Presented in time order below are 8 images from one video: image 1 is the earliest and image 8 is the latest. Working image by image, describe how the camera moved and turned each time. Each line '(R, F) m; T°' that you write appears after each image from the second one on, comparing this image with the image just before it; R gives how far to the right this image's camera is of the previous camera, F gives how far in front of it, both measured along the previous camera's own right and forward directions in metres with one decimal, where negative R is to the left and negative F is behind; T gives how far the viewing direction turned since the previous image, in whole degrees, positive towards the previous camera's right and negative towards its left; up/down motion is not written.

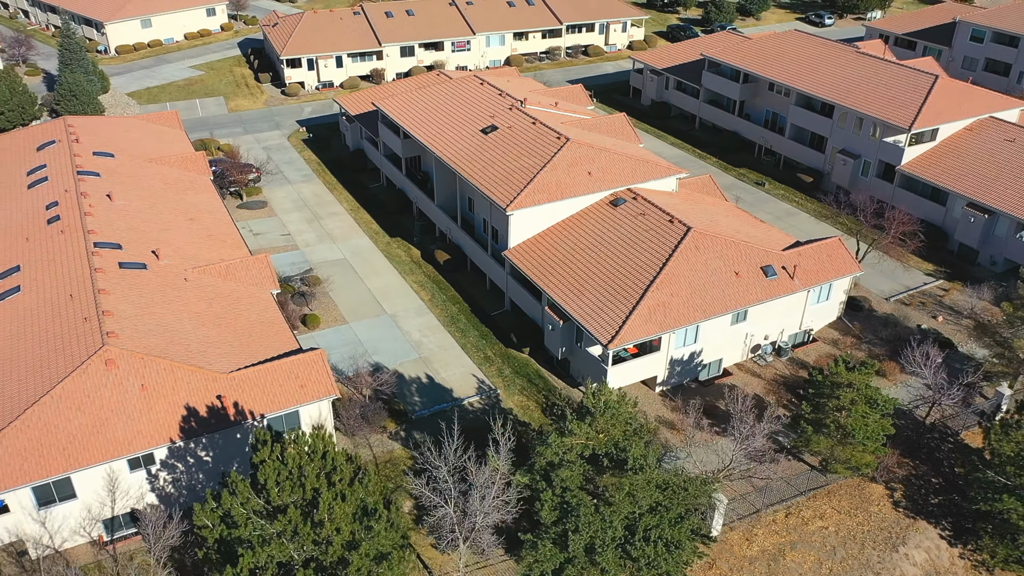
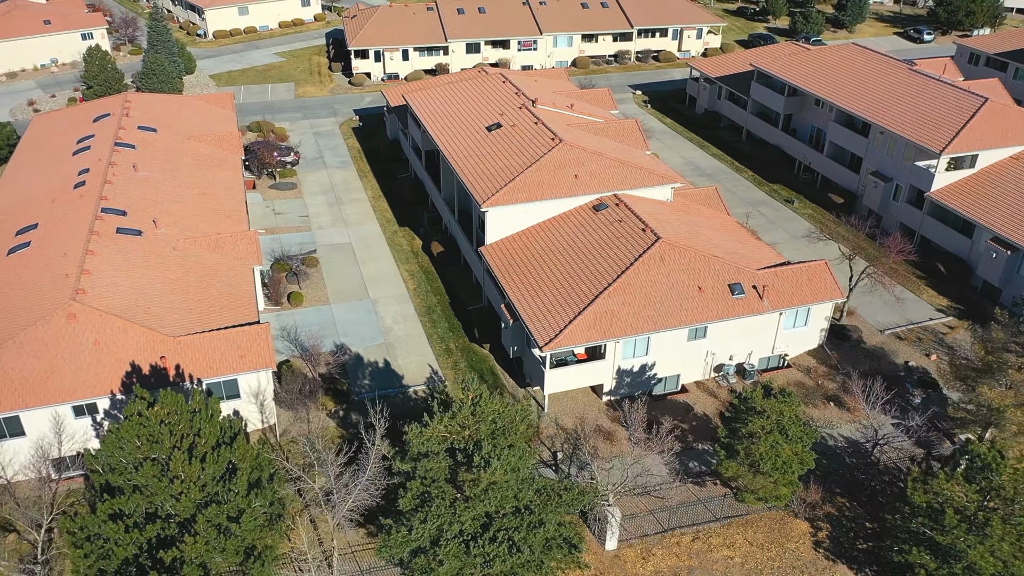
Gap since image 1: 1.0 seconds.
(+6.2, +0.2) m; -9°
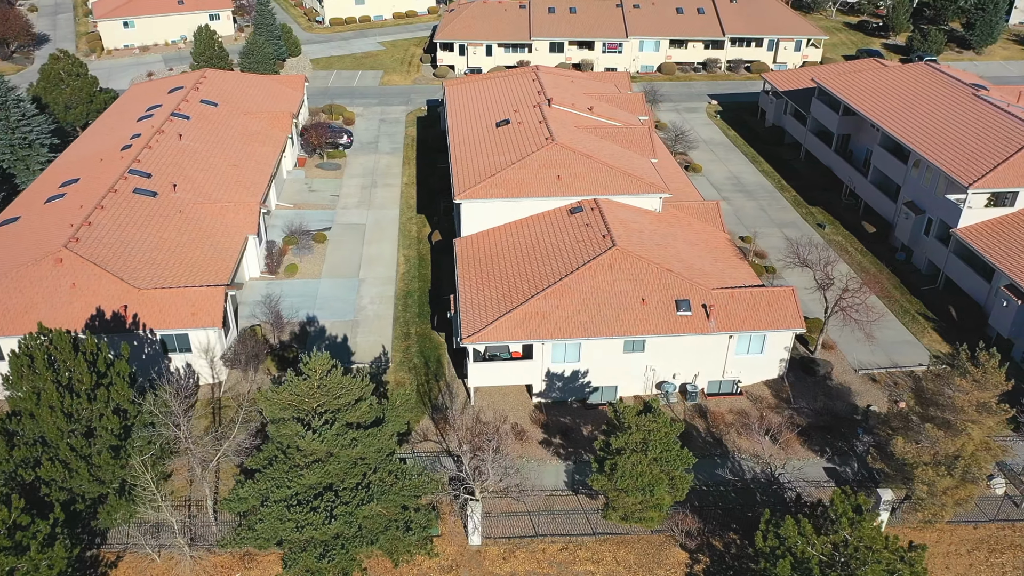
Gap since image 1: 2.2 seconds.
(+7.8, +0.4) m; -11°
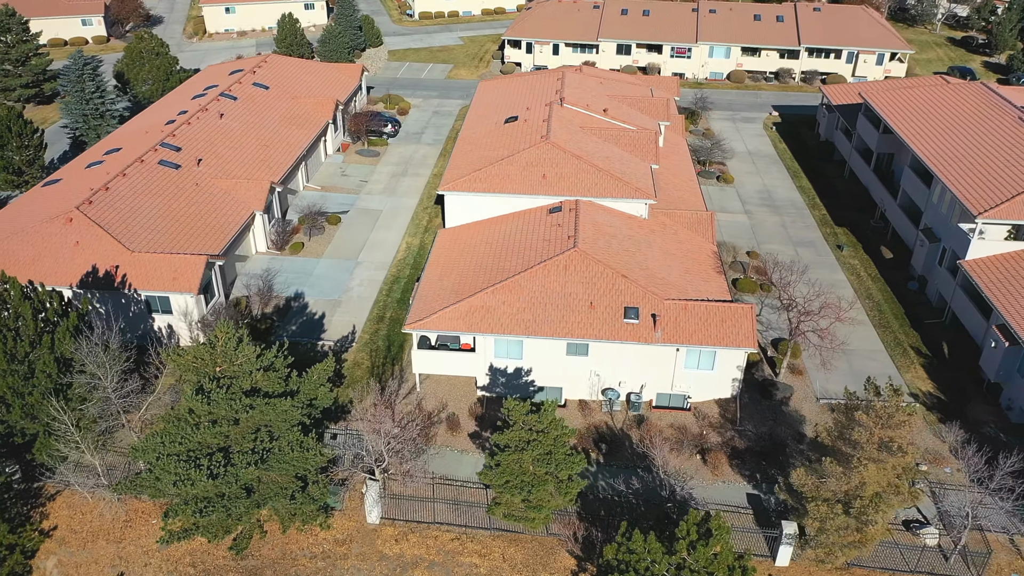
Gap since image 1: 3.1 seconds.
(+6.3, +0.2) m; -9°
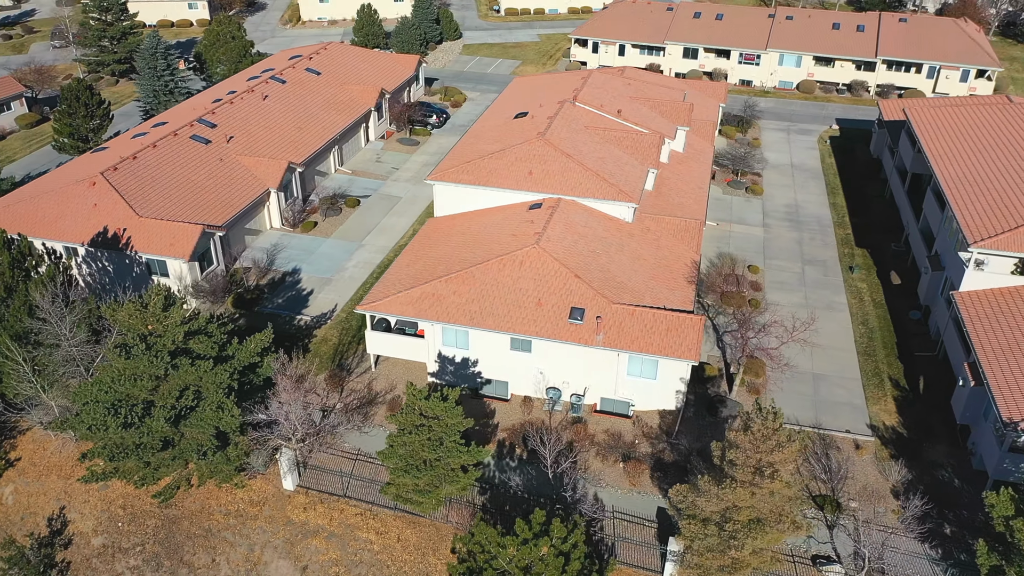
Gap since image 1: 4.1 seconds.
(+6.2, +0.2) m; -8°
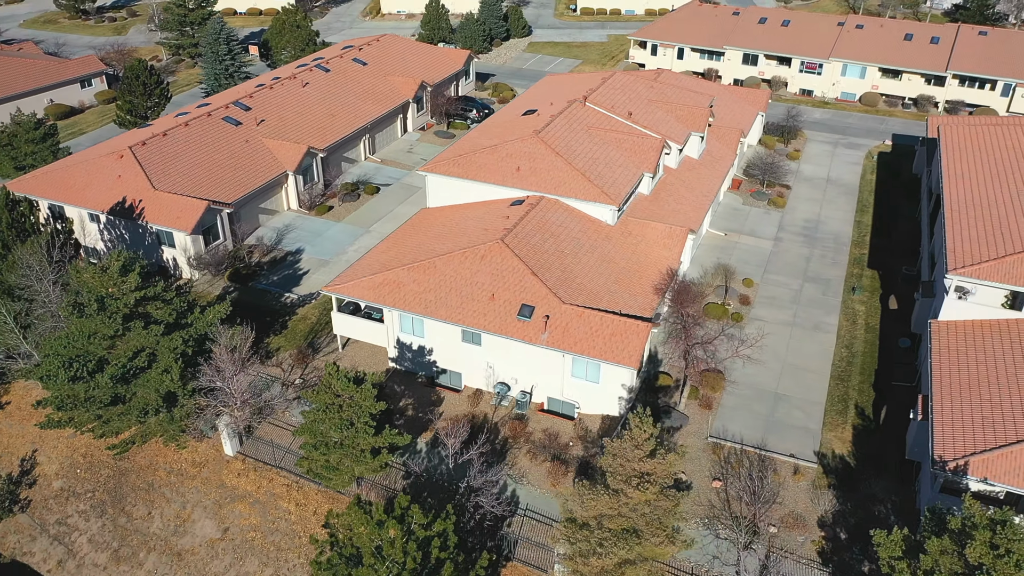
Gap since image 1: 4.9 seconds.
(+5.5, +0.1) m; -8°
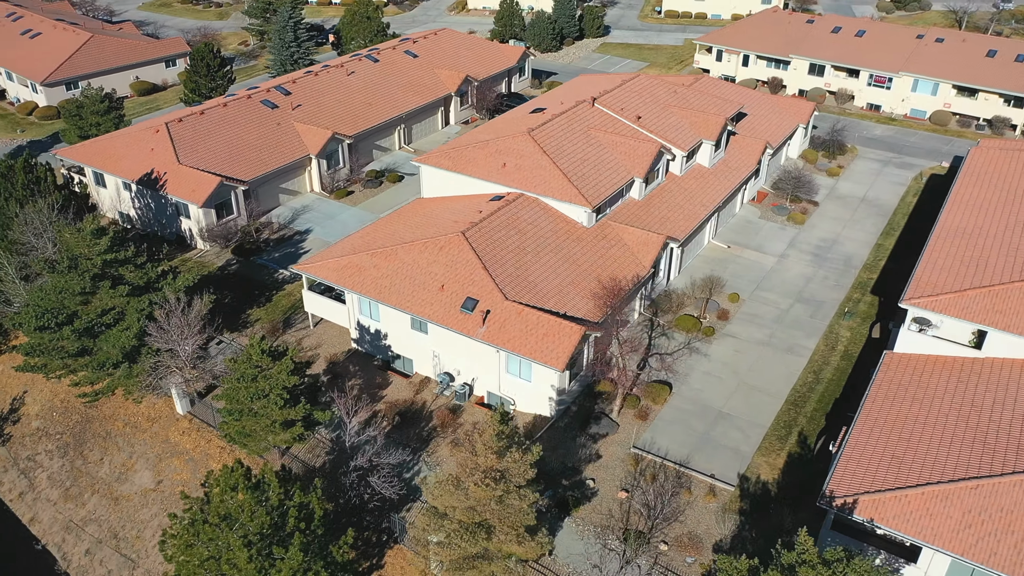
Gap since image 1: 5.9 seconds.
(+6.2, +0.2) m; -8°
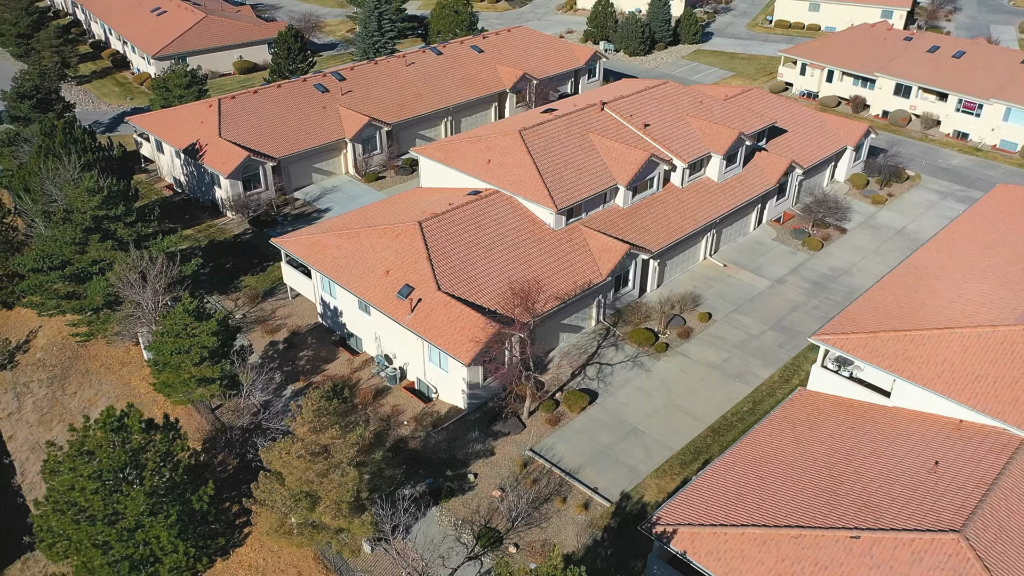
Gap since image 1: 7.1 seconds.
(+7.8, +0.3) m; -11°
